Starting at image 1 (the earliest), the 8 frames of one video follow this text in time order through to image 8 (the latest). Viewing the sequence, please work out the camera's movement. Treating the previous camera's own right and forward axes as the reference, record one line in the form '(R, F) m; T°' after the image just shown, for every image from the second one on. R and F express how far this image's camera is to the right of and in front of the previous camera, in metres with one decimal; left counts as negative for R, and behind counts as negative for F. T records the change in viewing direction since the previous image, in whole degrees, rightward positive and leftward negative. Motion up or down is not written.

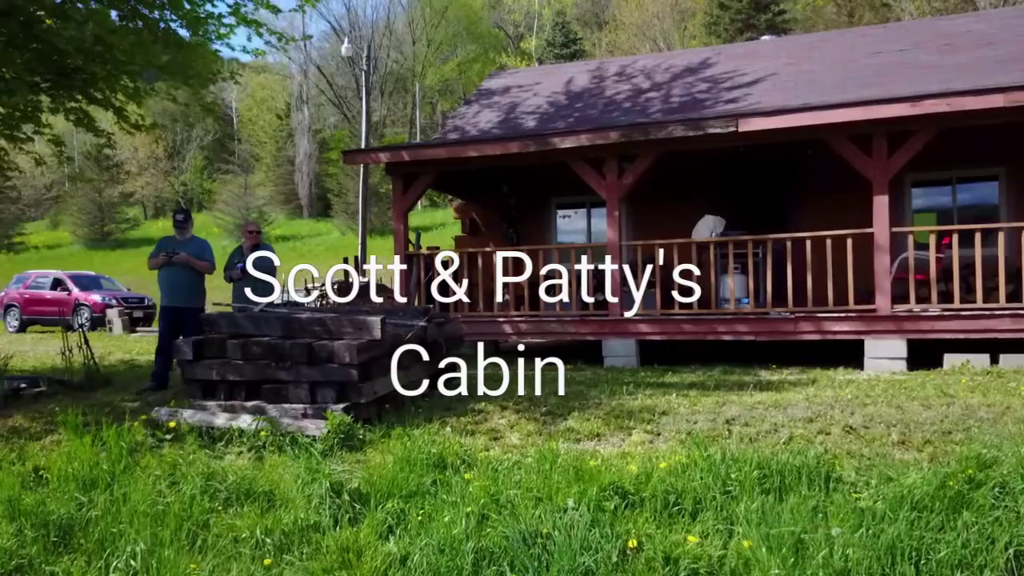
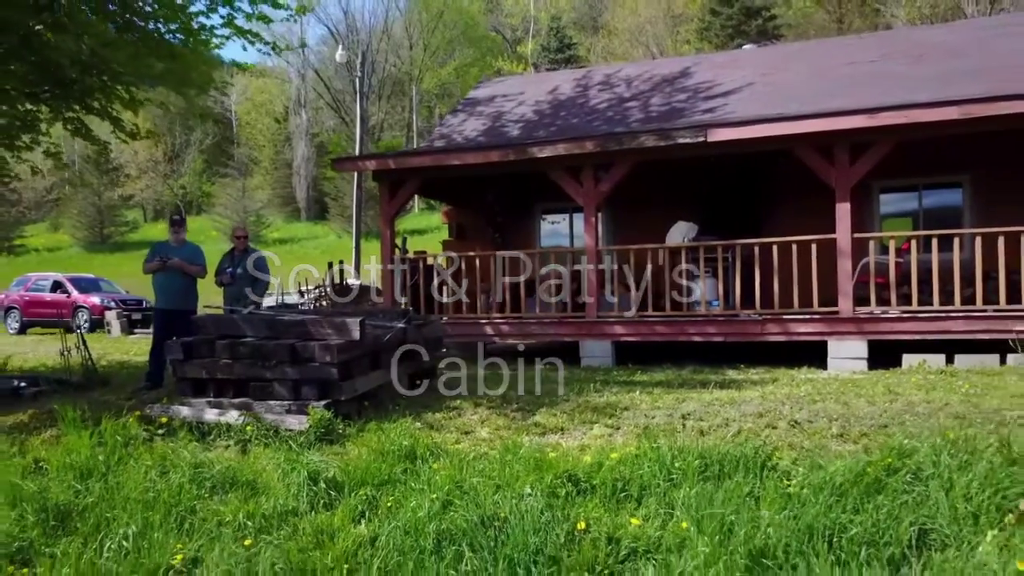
(+0.1, -0.4) m; 0°
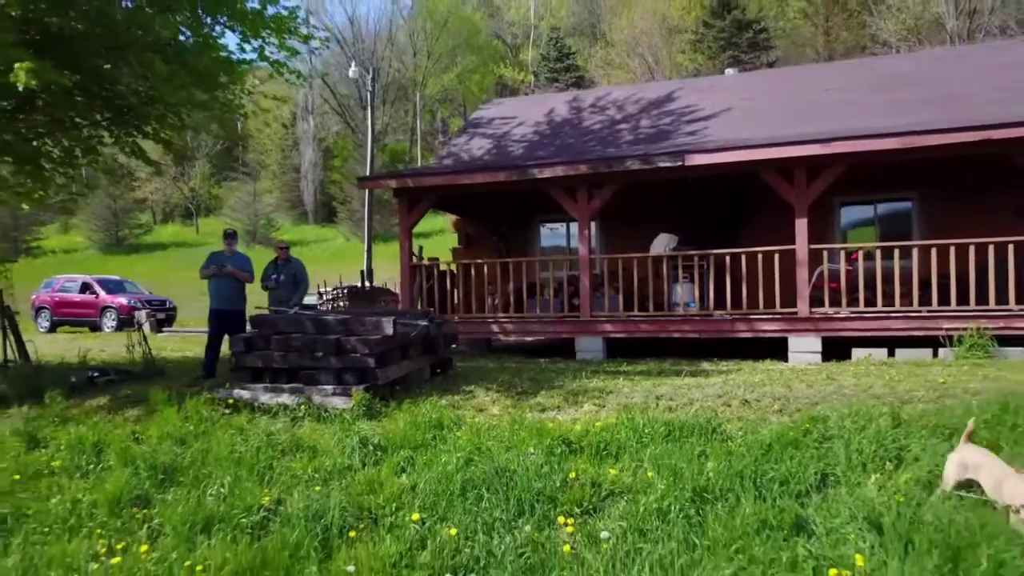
(0.0, -1.3) m; 0°
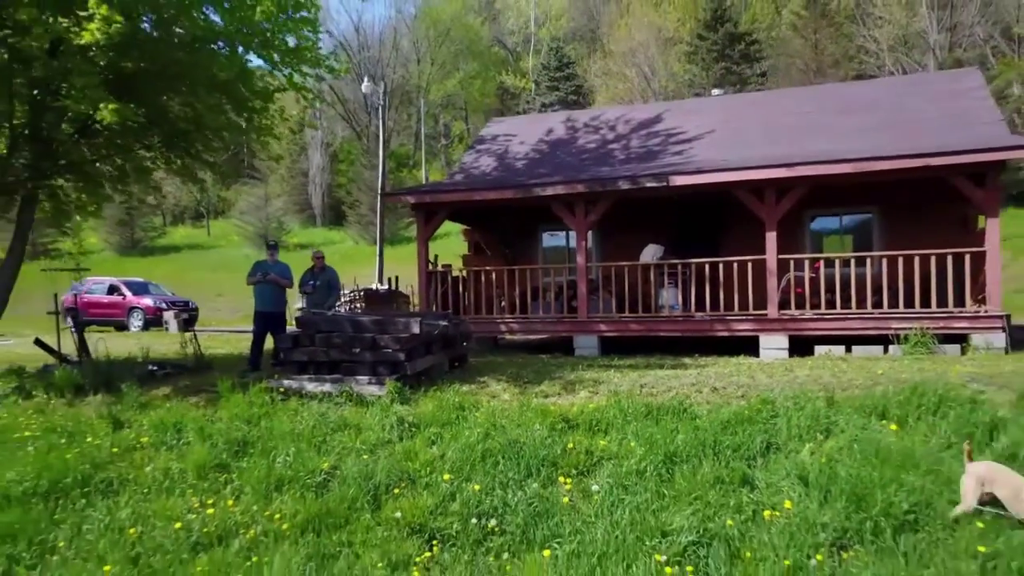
(0.0, -1.4) m; 0°
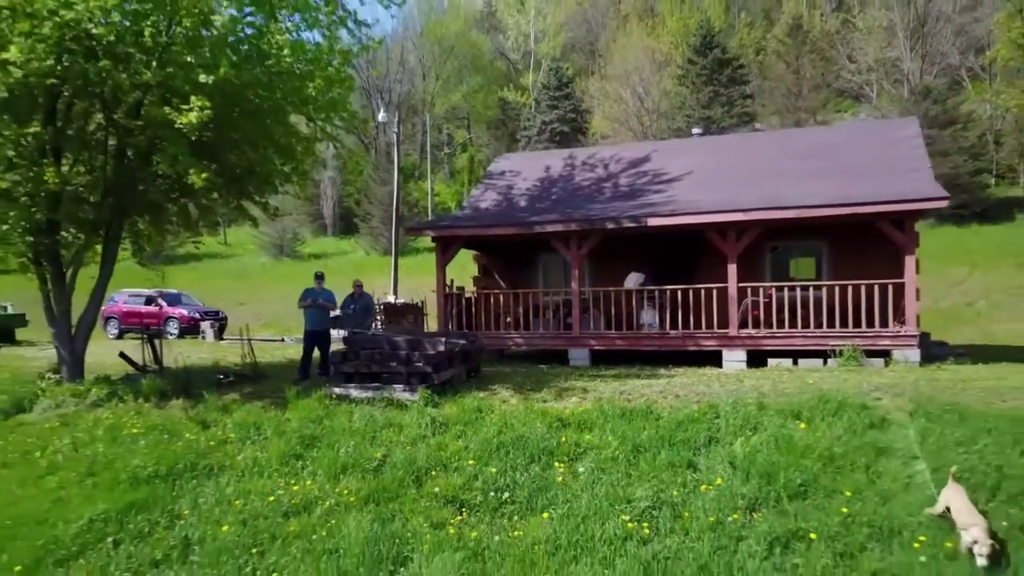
(0.0, -2.2) m; 0°
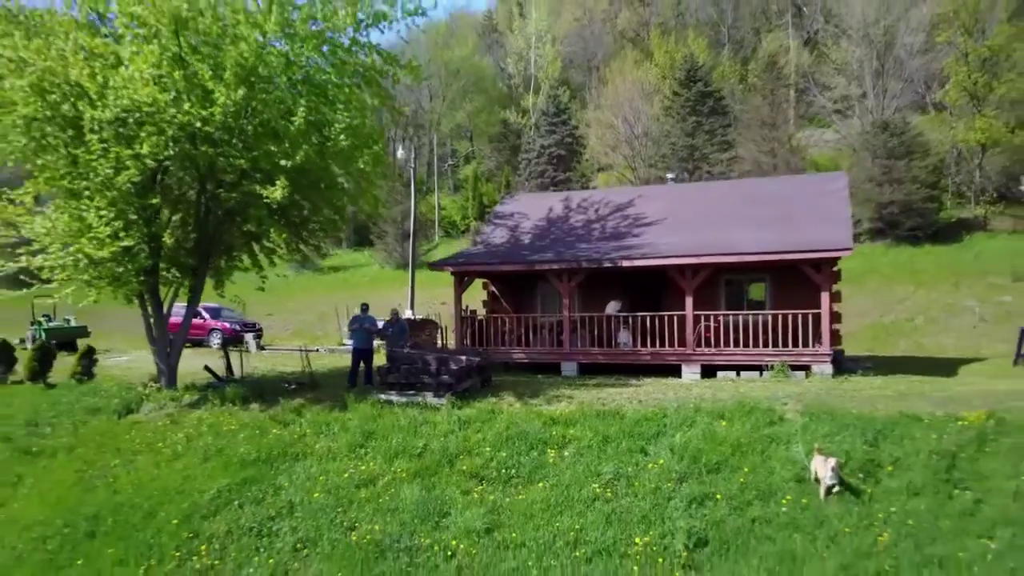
(0.0, -3.5) m; 0°
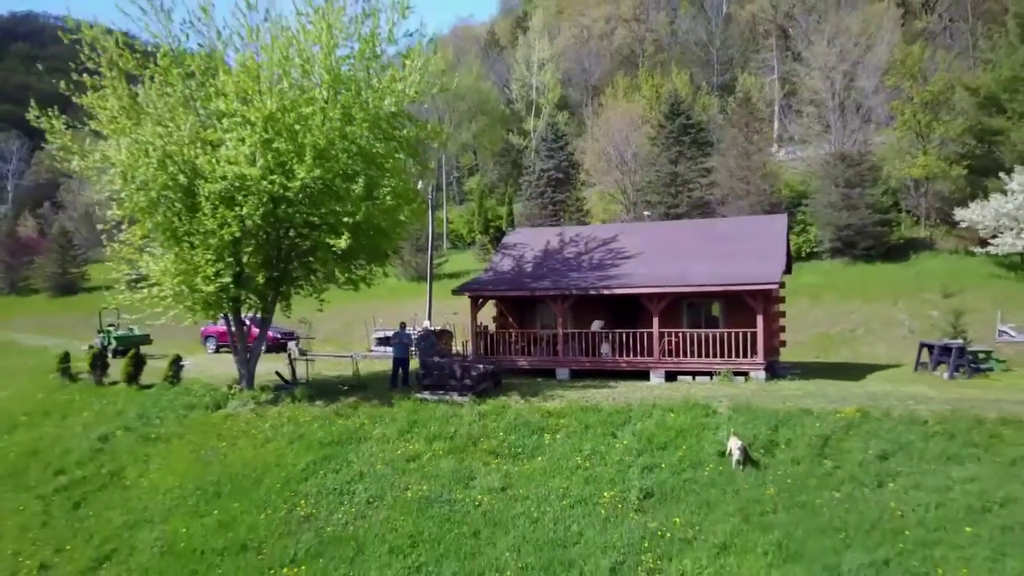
(-0.1, -4.6) m; 0°
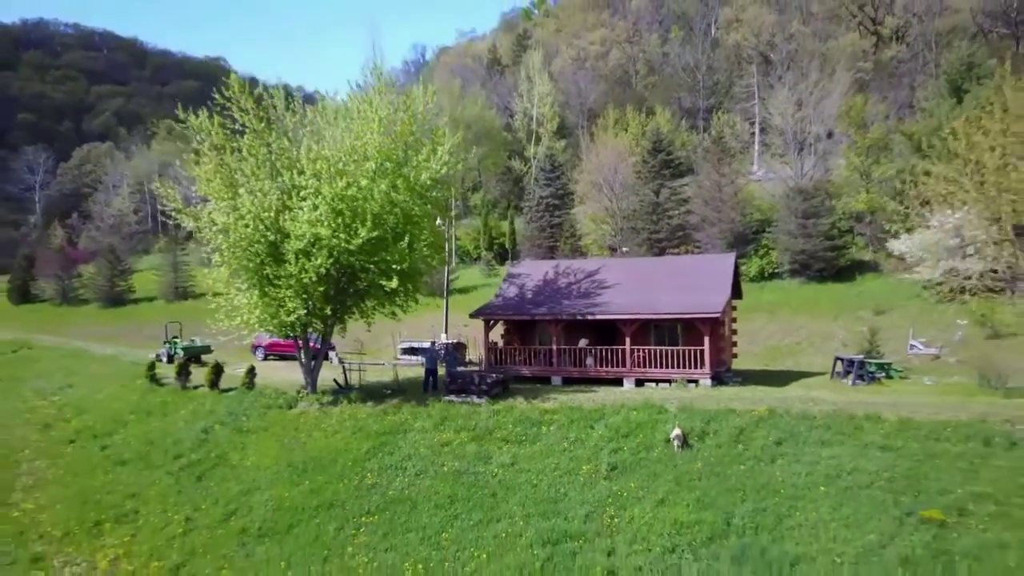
(-0.1, -6.1) m; 0°
